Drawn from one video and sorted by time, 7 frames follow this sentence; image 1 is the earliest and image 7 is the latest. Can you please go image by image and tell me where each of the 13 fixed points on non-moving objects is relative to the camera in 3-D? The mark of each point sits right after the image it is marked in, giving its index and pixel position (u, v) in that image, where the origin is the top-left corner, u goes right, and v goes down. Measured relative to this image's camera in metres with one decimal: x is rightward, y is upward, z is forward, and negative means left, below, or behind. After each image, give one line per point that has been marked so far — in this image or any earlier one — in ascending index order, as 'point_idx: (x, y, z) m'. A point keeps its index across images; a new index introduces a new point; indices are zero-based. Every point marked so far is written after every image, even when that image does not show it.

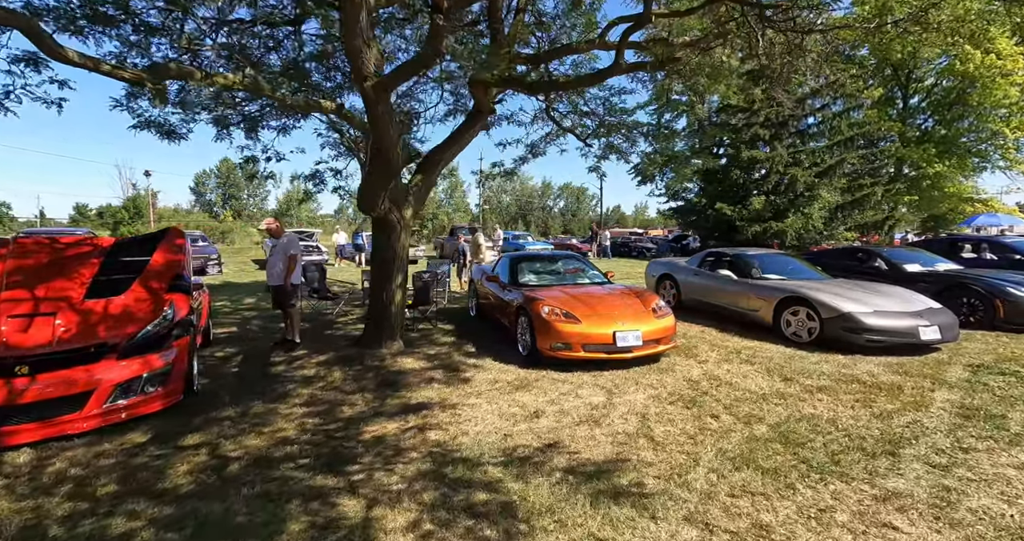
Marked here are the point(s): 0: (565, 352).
0: (+0.5, -0.8, +4.7) m
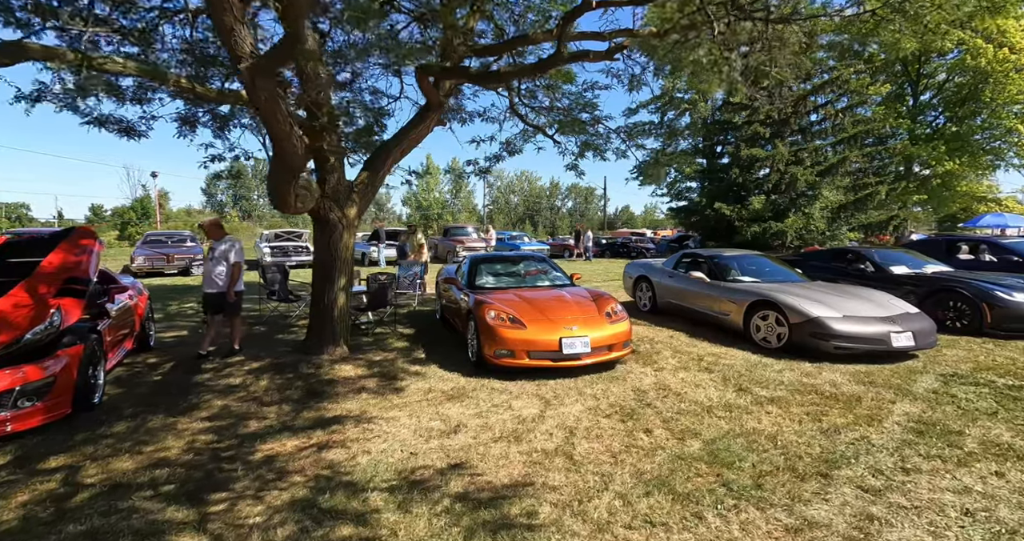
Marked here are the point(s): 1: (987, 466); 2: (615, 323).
0: (0.0, -0.9, +4.5) m
1: (+2.9, -1.2, +2.8) m
2: (+1.1, -0.5, +4.9) m
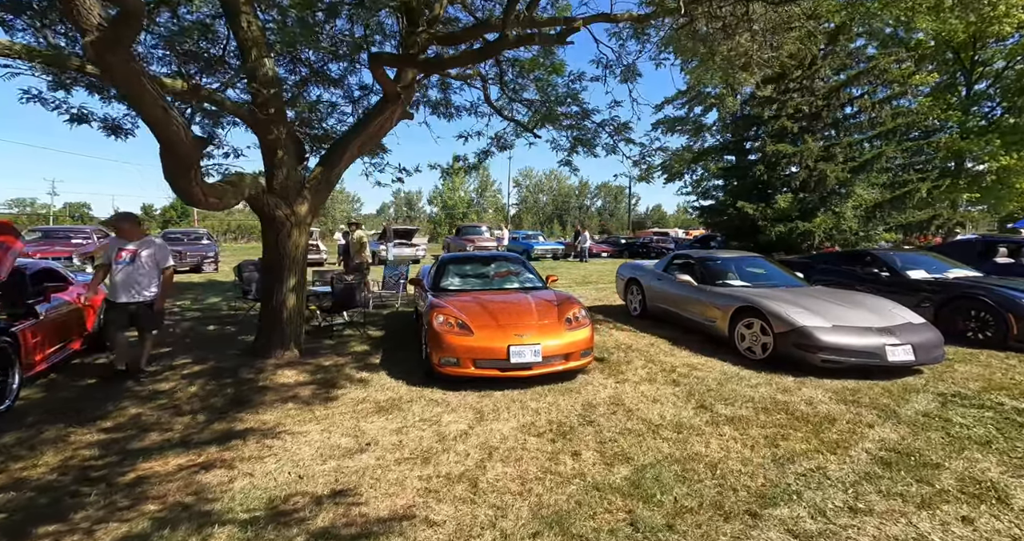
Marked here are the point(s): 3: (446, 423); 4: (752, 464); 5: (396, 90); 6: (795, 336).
0: (-0.5, -0.9, +4.2) m
1: (+2.3, -1.2, +2.4) m
2: (+0.6, -0.6, +4.6) m
3: (-0.5, -1.1, +3.3) m
4: (+1.5, -1.2, +2.9) m
5: (-1.3, +2.0, +5.1) m
6: (+3.0, -0.7, +4.9) m
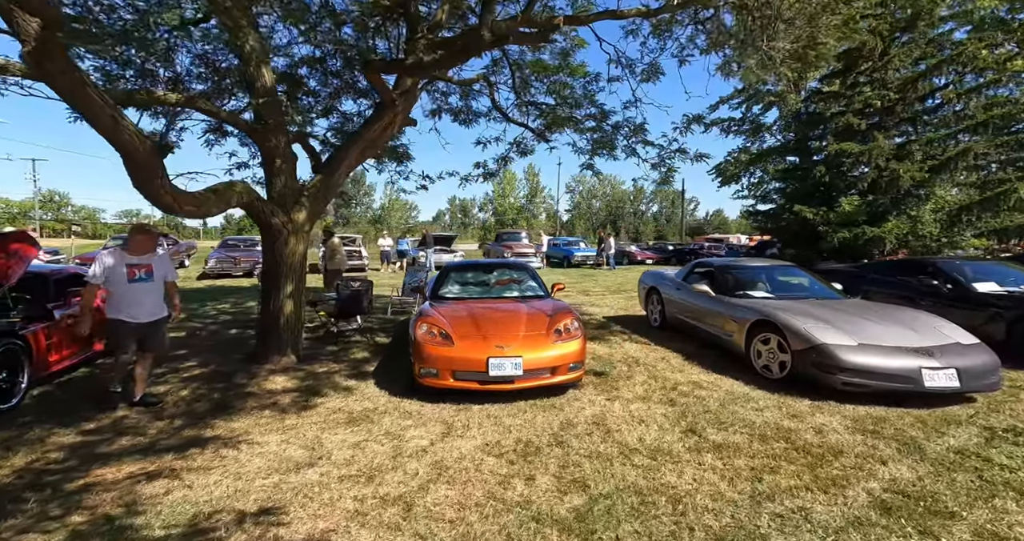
0: (-0.7, -1.0, +4.1) m
1: (+2.0, -1.3, +2.0) m
2: (+0.5, -0.7, +4.4) m
3: (-0.7, -1.2, +3.2) m
4: (+1.2, -1.3, +2.6) m
5: (-1.3, +1.9, +5.1) m
6: (+2.9, -0.8, +4.5) m
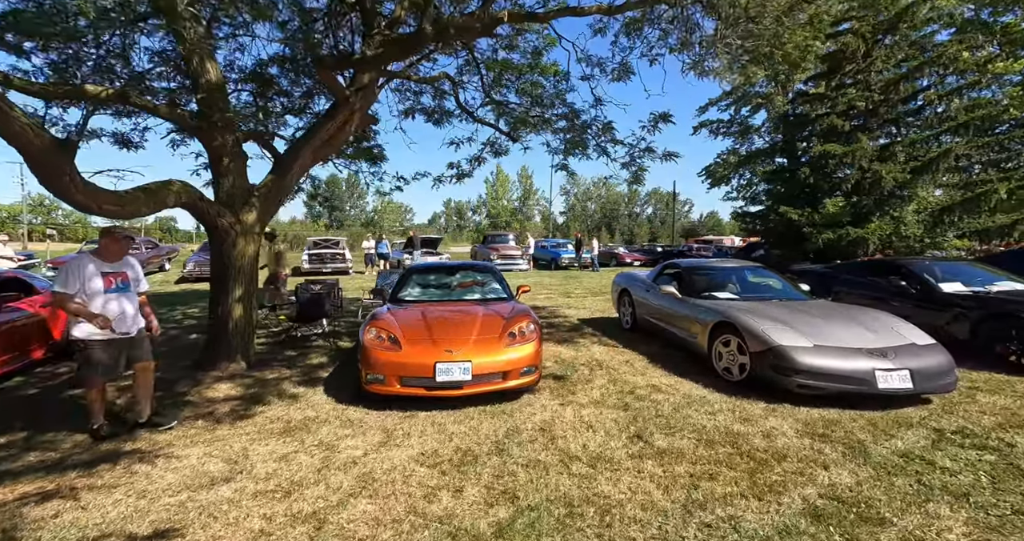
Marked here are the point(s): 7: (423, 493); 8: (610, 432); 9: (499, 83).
0: (-1.1, -1.0, +4.0) m
1: (+1.5, -1.3, +2.0) m
2: (0.0, -0.7, +4.3) m
3: (-1.2, -1.2, +3.1) m
4: (+0.8, -1.3, +2.5) m
5: (-1.8, +1.9, +5.0) m
6: (+2.5, -0.8, +4.4) m
7: (-0.5, -1.3, +2.6) m
8: (+0.8, -1.2, +3.6) m
9: (-0.2, +3.3, +8.2) m
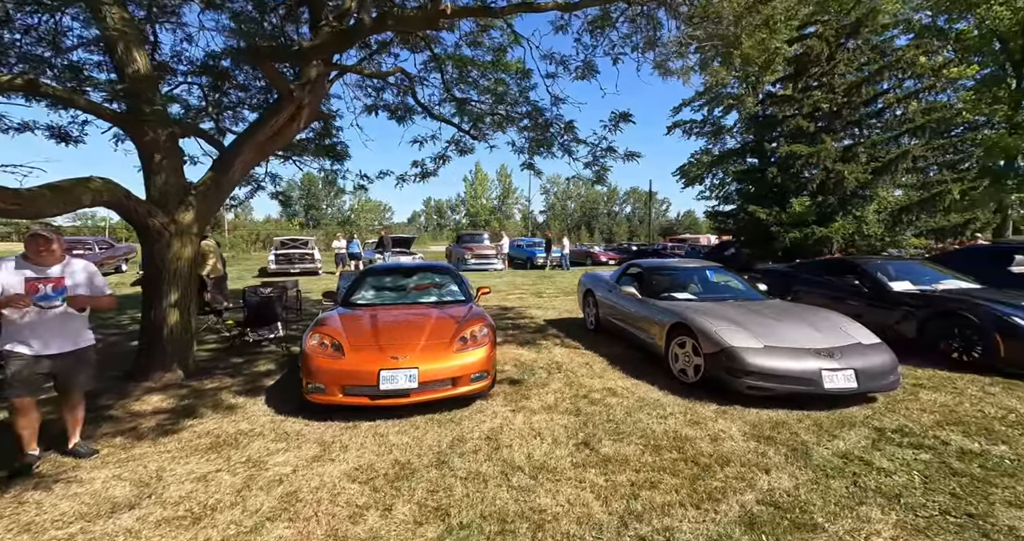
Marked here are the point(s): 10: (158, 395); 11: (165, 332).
0: (-1.6, -1.0, +3.8) m
1: (+1.2, -1.3, +1.9) m
2: (-0.4, -0.7, +4.1) m
3: (-1.5, -1.2, +2.9) m
4: (+0.4, -1.3, +2.4) m
5: (-2.3, +1.9, +4.8) m
6: (+2.0, -0.8, +4.4) m
7: (-0.9, -1.3, +2.5) m
8: (+0.3, -1.3, +3.5) m
9: (-0.9, +3.3, +8.0) m
10: (-3.2, -1.1, +4.2) m
11: (-3.4, -0.6, +4.5) m
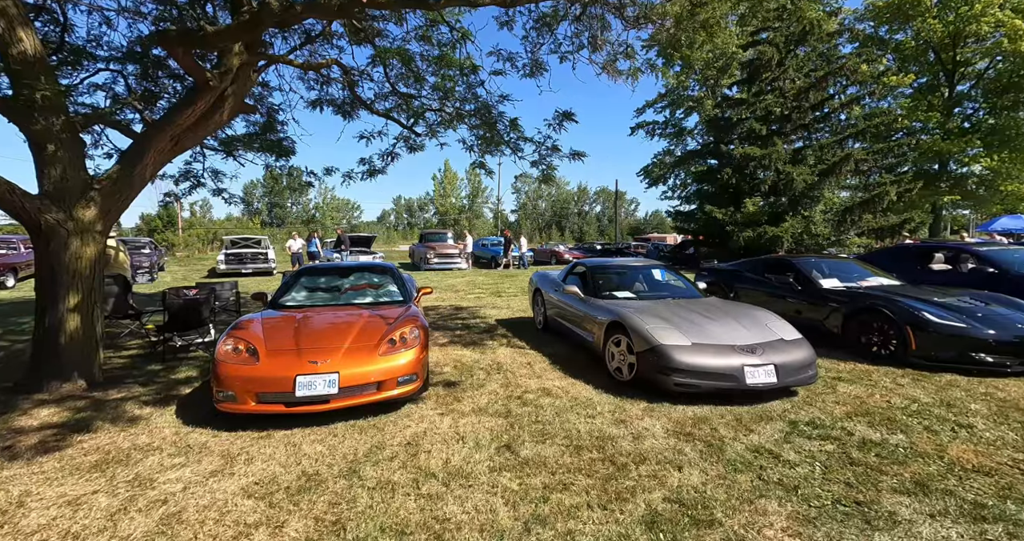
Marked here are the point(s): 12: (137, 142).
0: (-2.2, -1.0, +3.6) m
1: (+0.7, -1.3, +1.9) m
2: (-1.0, -0.7, +4.0) m
3: (-2.1, -1.2, +2.7) m
4: (-0.1, -1.3, +2.3) m
5: (-3.0, +1.8, +4.5) m
6: (+1.4, -0.8, +4.4) m
7: (-1.4, -1.3, +2.3) m
8: (-0.2, -1.2, +3.4) m
9: (-1.8, +3.3, +7.8) m
10: (-3.8, -1.1, +3.8) m
11: (-4.0, -0.6, +4.1) m
12: (-3.6, +1.2, +4.5) m
